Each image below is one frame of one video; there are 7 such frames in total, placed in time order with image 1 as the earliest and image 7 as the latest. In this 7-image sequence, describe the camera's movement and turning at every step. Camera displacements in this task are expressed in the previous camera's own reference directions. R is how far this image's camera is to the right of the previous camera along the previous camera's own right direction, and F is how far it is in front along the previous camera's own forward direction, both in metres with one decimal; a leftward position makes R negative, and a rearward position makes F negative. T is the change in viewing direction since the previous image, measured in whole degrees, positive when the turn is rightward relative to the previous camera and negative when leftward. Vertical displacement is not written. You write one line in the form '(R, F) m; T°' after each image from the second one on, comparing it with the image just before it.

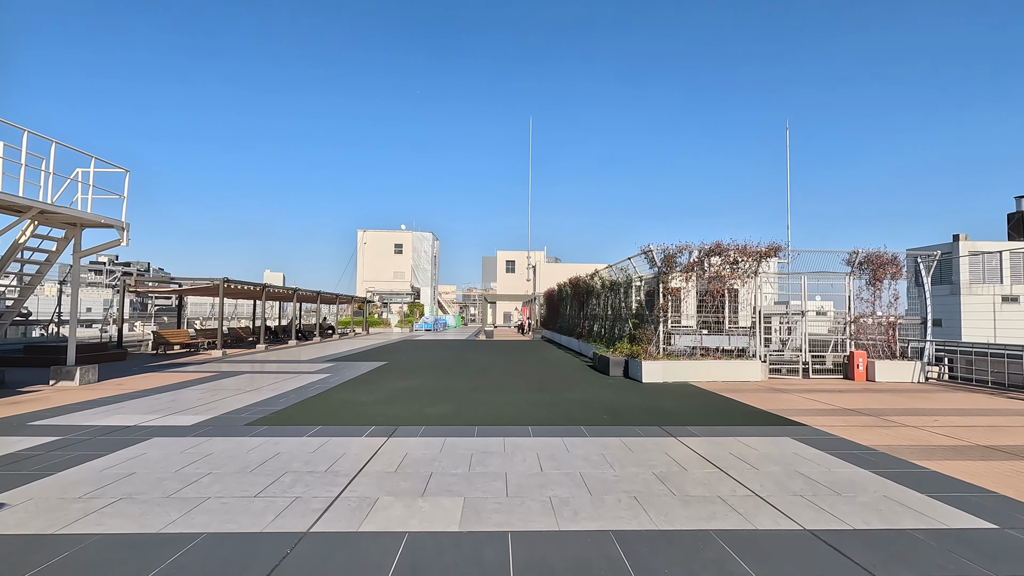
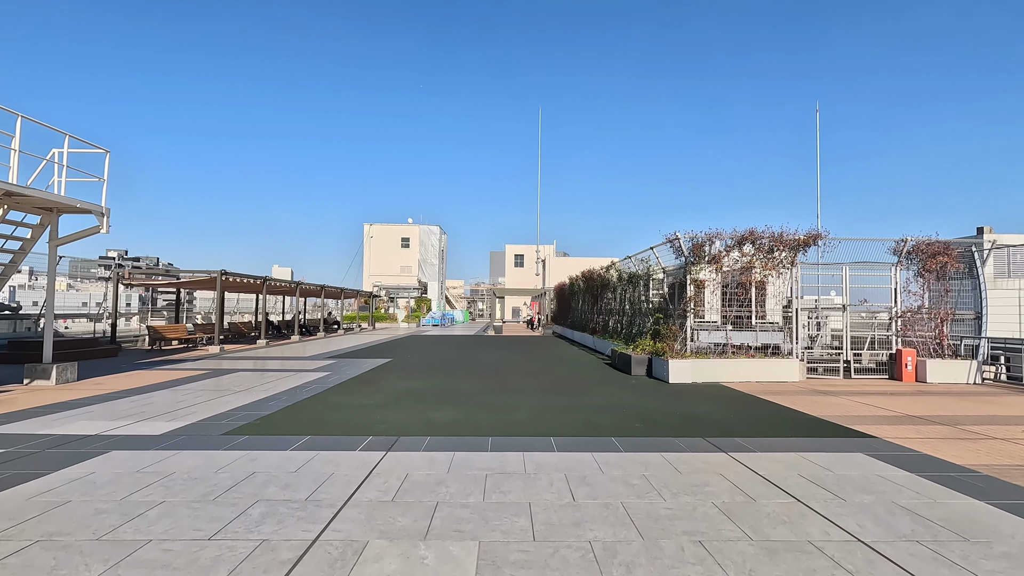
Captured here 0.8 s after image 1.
(-0.1, +0.9) m; -1°
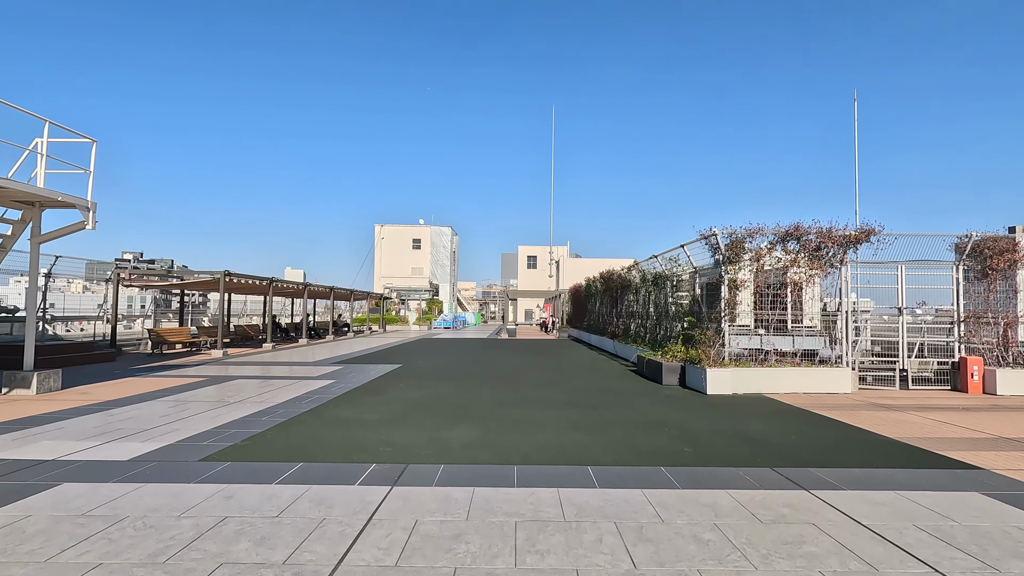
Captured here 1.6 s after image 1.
(-0.2, +0.9) m; -1°
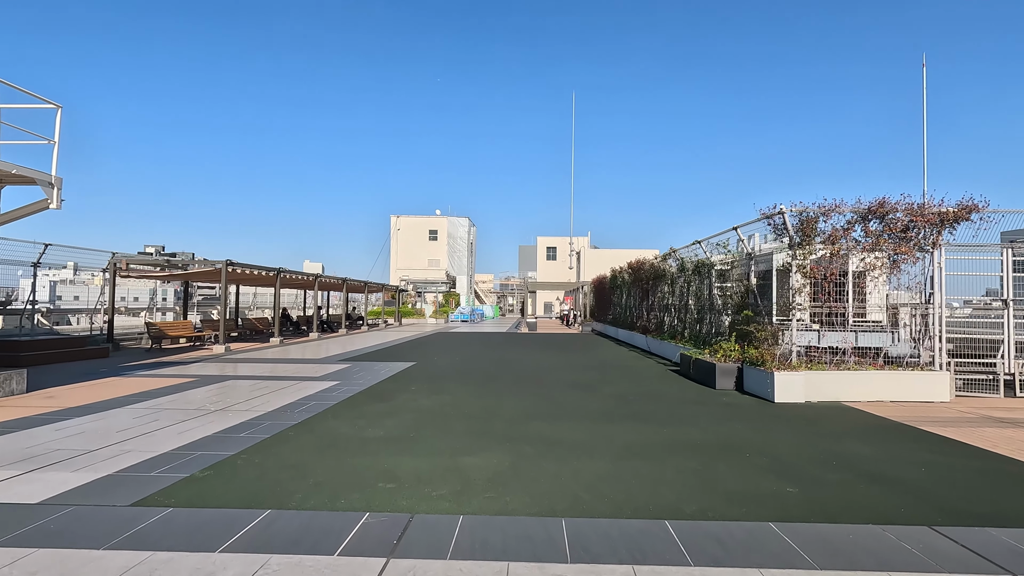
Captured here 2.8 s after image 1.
(-0.2, +1.3) m; -2°
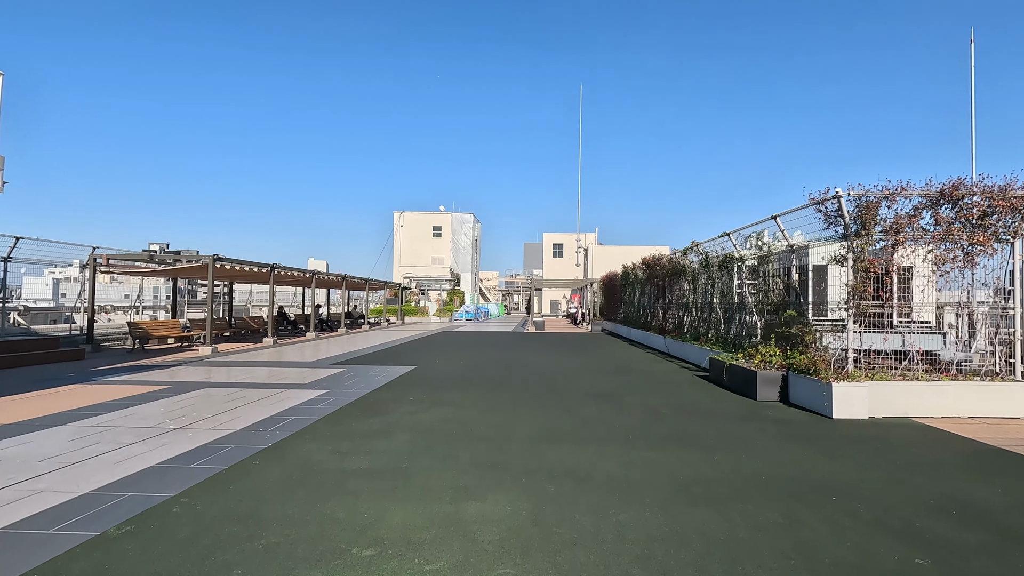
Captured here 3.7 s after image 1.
(-0.1, +1.0) m; 0°
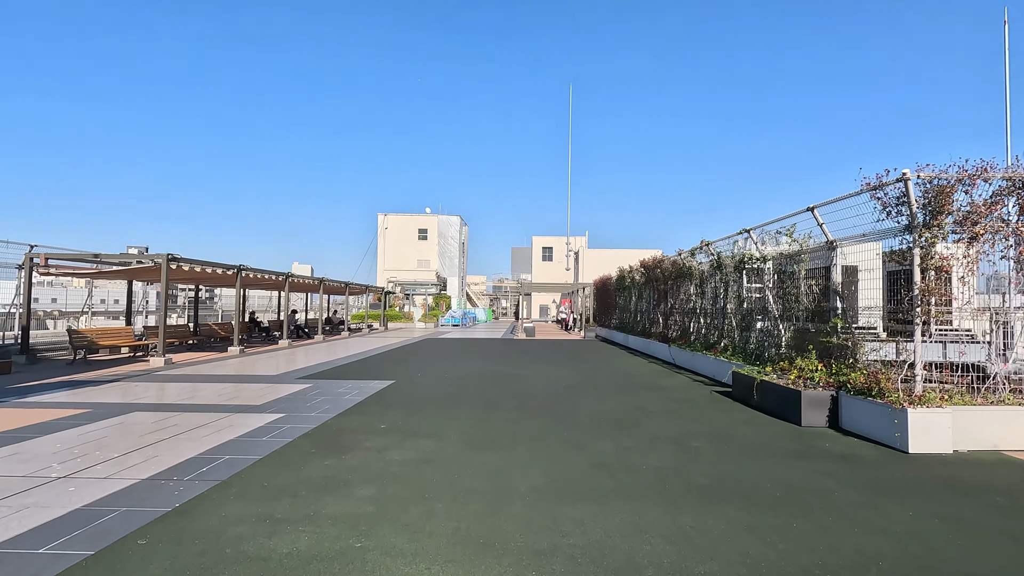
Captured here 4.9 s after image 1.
(-0.1, +1.3) m; +1°
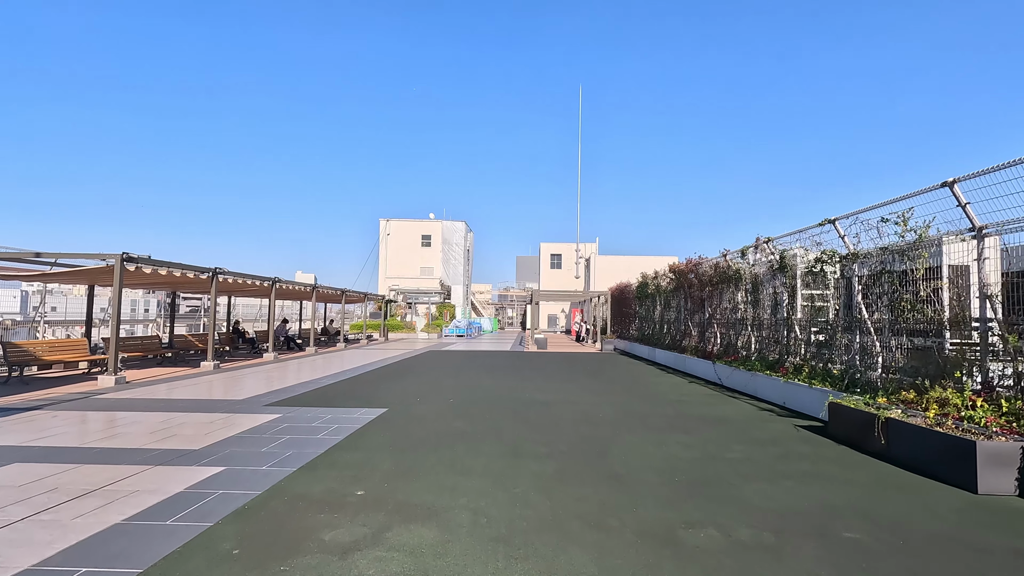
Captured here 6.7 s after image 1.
(-0.3, +1.9) m; 0°
